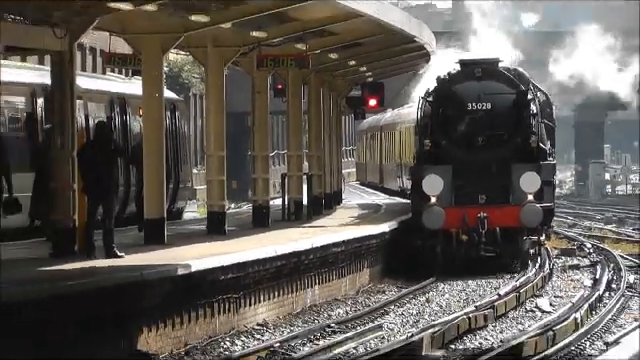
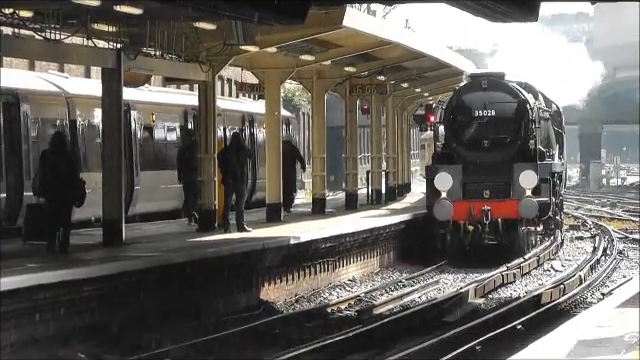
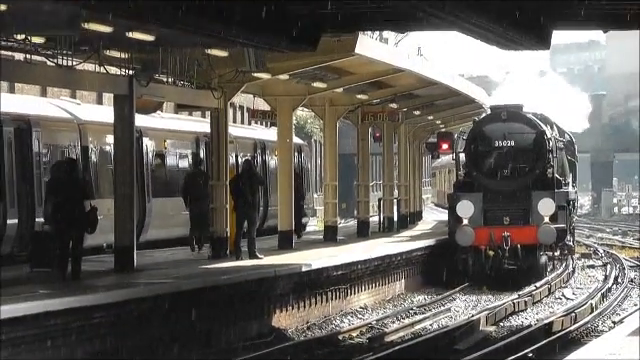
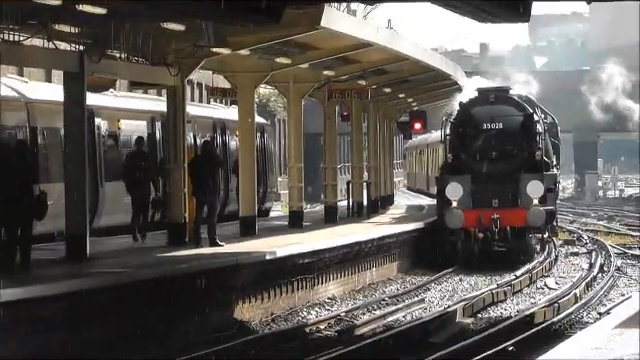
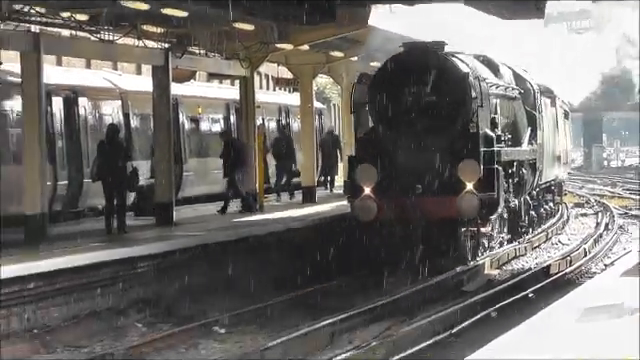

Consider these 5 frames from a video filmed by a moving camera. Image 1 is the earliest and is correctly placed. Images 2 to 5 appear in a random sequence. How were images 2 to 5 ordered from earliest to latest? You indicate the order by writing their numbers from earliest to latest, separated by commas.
4, 3, 2, 5
